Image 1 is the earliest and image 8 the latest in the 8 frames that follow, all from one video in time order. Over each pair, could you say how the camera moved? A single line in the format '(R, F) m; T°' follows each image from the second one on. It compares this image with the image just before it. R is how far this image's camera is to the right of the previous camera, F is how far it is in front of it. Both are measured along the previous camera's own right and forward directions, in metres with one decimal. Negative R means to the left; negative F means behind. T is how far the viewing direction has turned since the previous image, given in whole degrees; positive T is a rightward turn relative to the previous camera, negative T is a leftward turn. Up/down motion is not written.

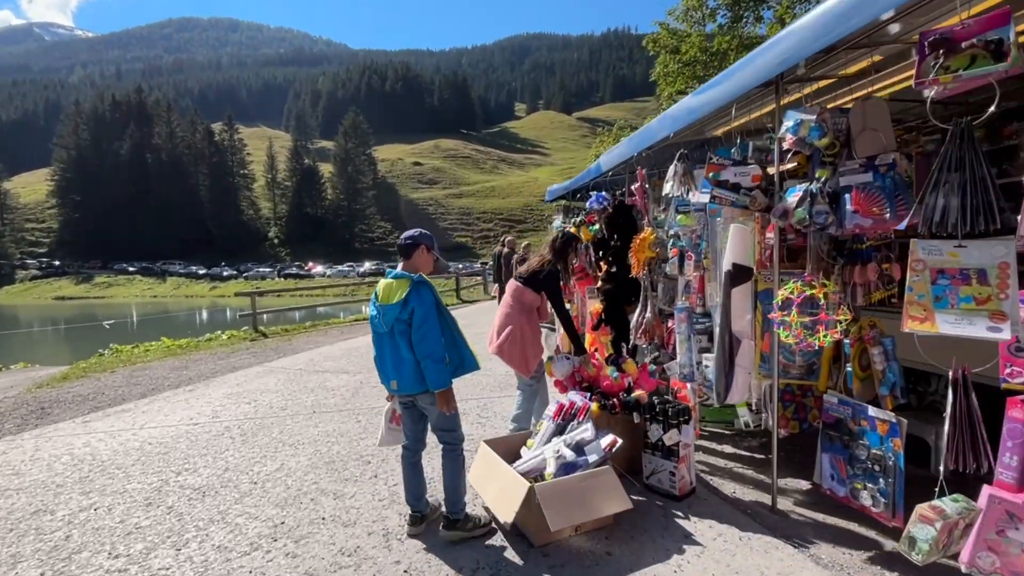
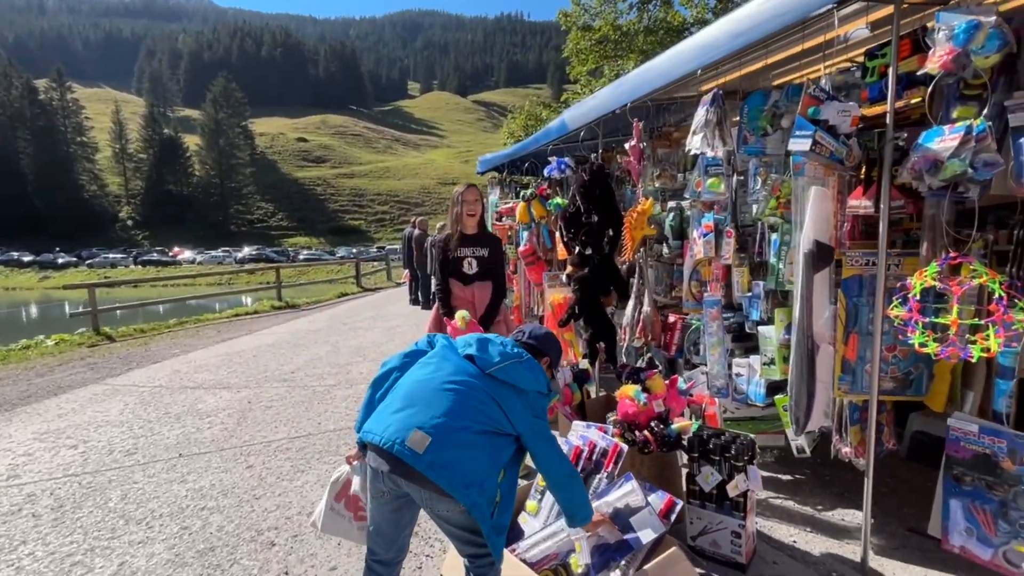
(-0.5, +1.4) m; +12°
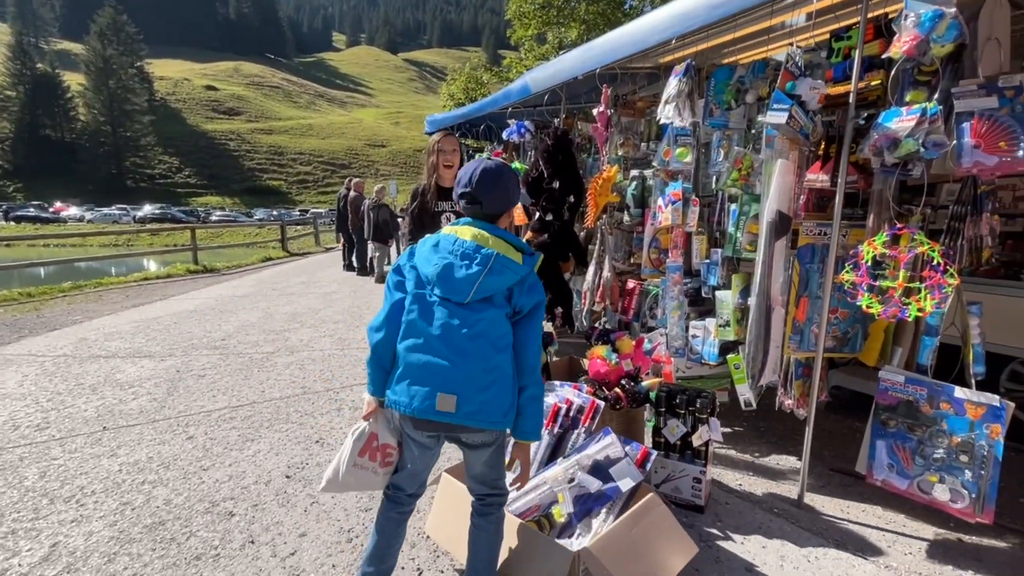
(-0.3, 0.0) m; +8°
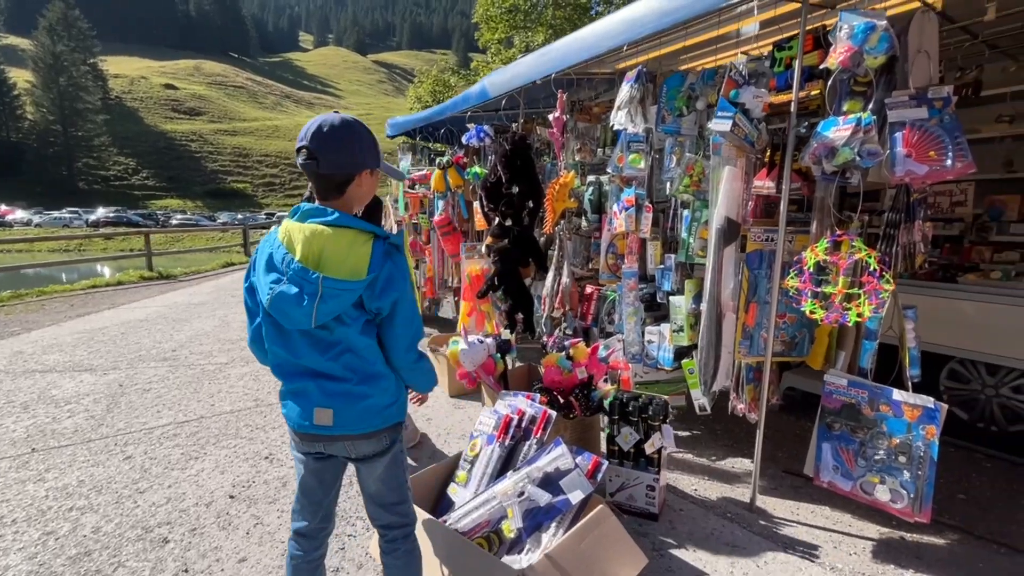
(+0.1, +0.1) m; +3°
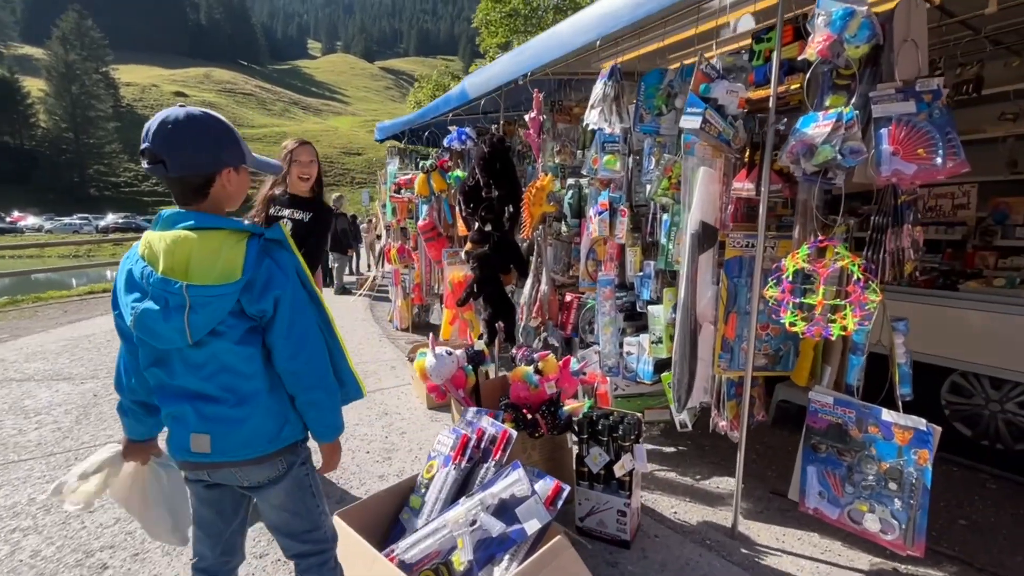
(+0.3, +0.2) m; -1°
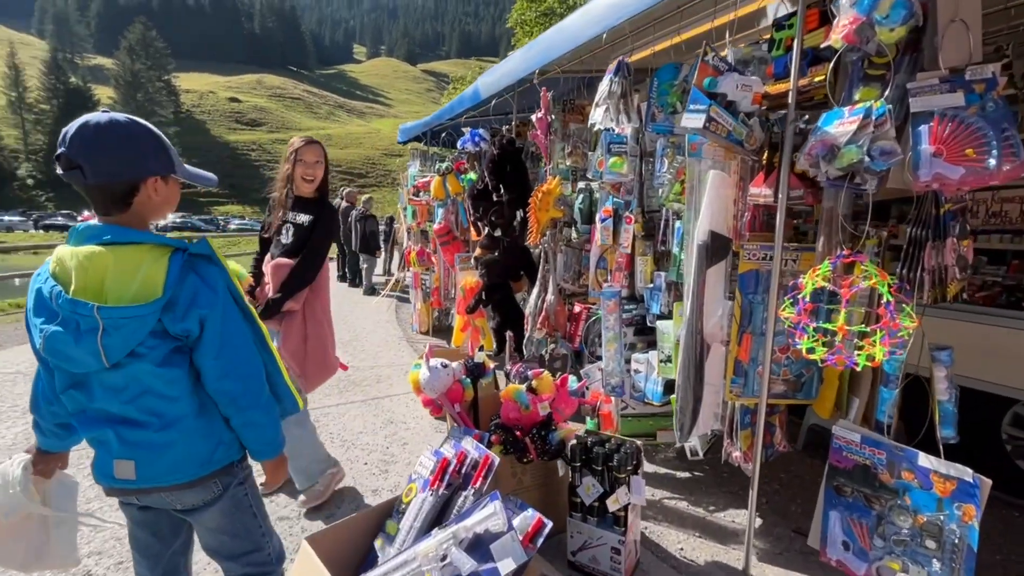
(+0.3, +0.2) m; -4°
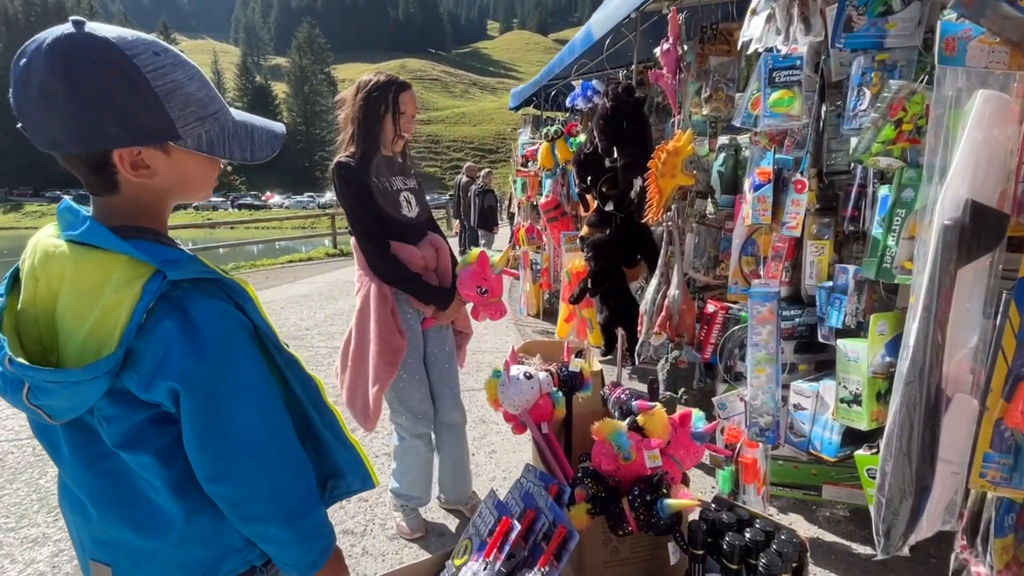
(+0.1, +0.7) m; -15°
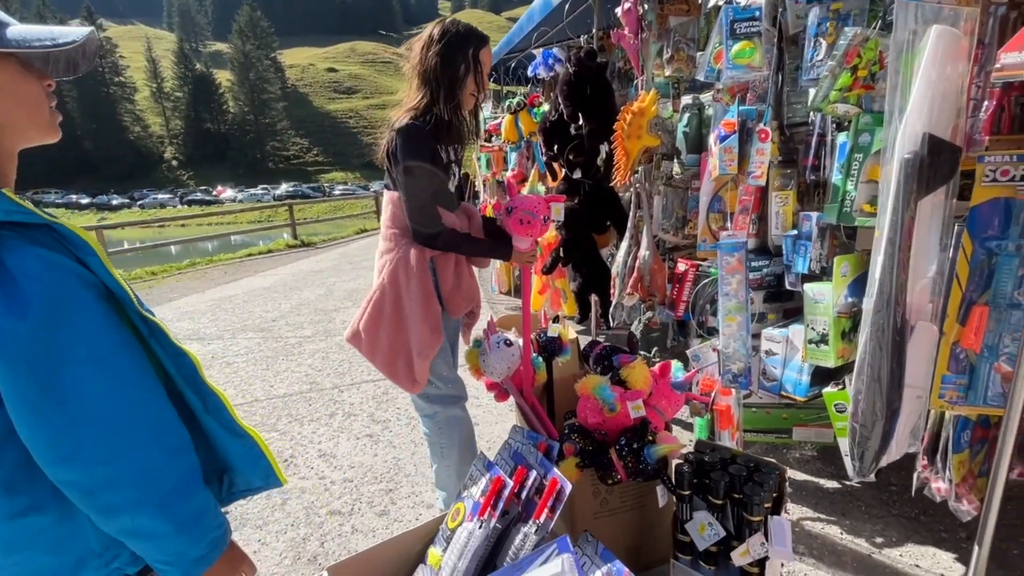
(0.0, 0.0) m; +4°
